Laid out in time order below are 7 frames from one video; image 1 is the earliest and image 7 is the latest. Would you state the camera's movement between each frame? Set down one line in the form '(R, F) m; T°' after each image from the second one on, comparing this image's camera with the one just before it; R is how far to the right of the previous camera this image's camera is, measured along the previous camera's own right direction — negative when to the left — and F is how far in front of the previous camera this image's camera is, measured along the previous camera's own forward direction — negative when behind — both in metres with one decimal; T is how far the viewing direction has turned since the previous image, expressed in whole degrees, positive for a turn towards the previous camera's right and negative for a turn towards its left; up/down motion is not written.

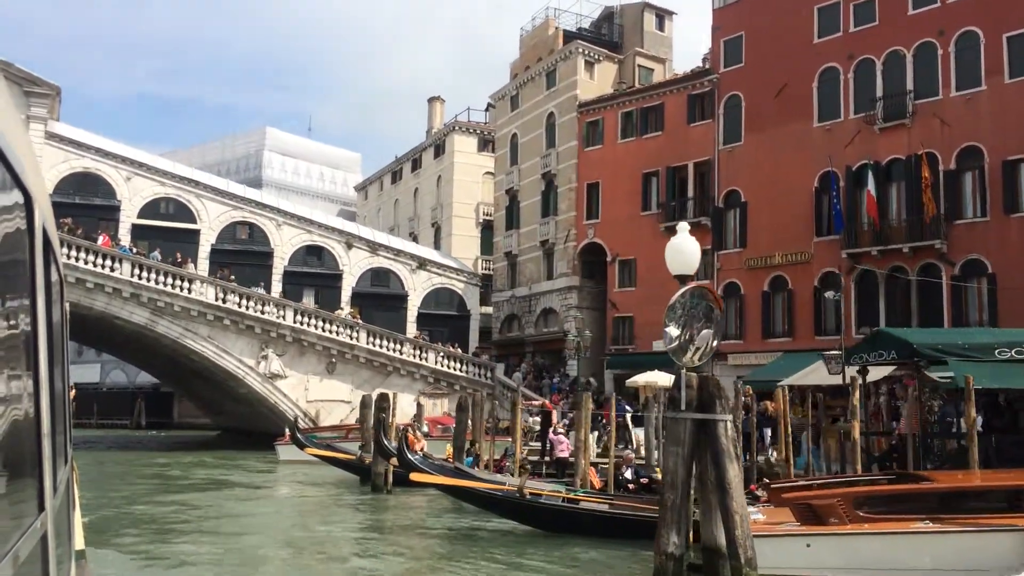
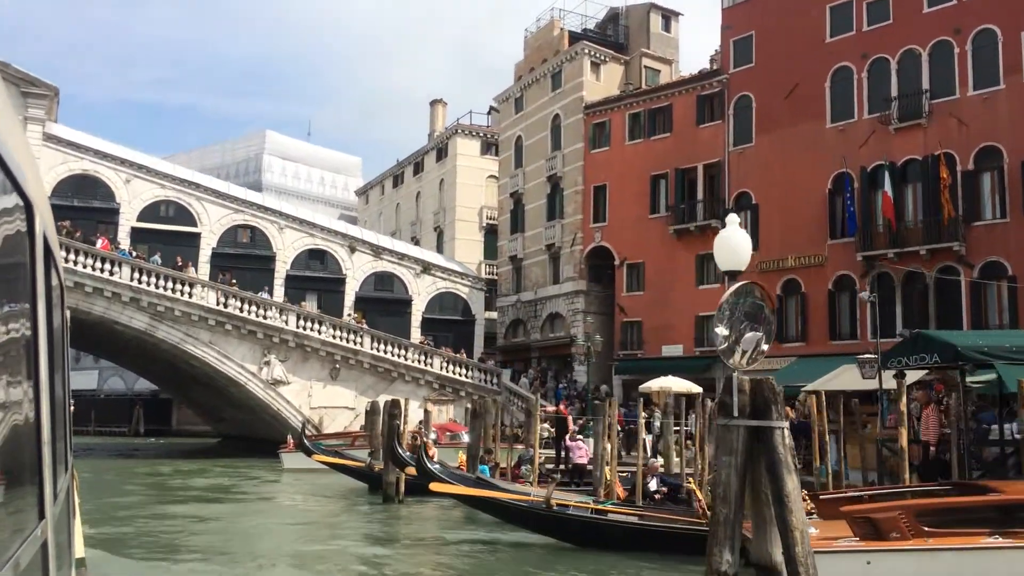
(-0.3, +0.5) m; 0°
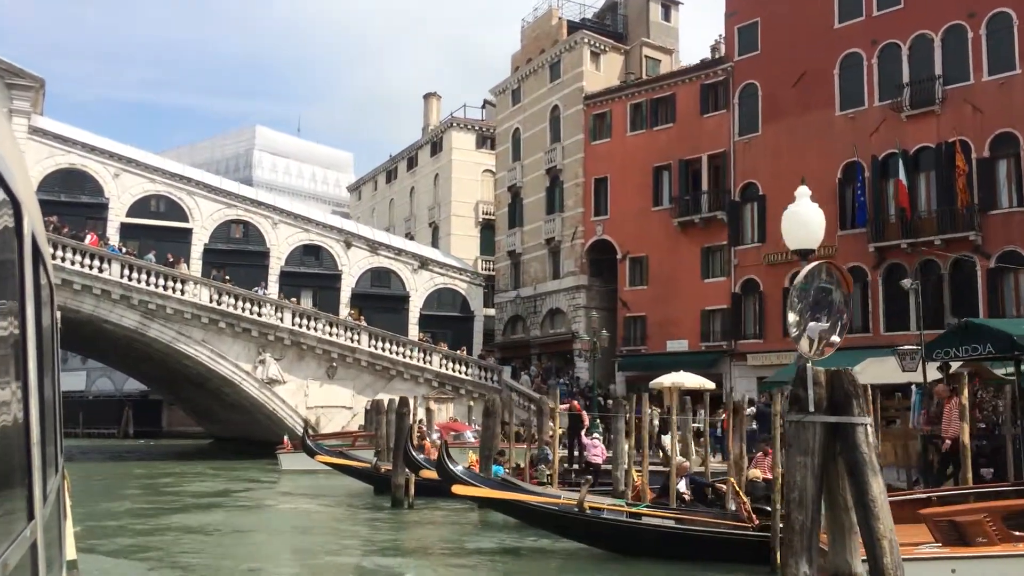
(-0.4, +0.7) m; +1°
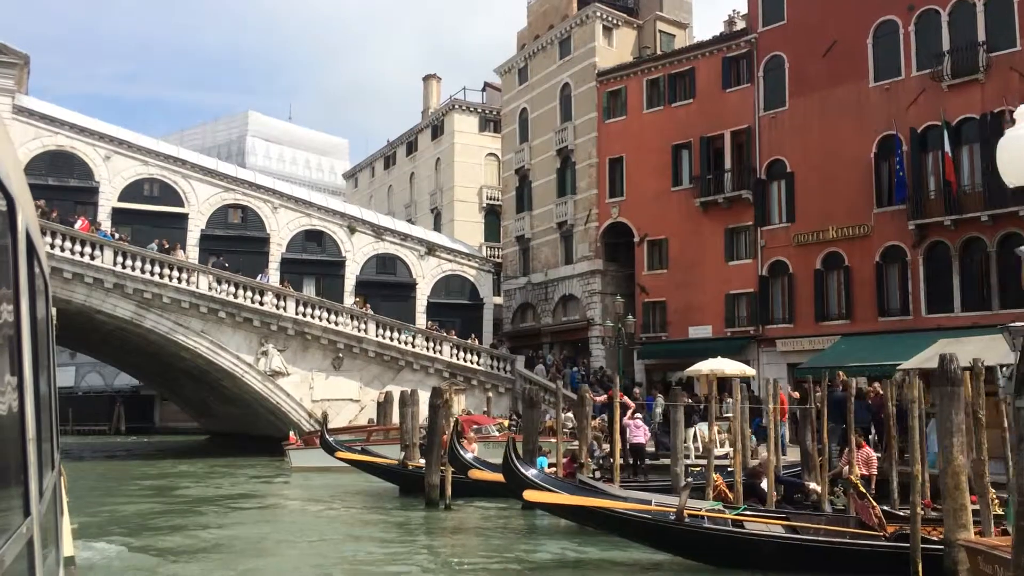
(-0.7, +1.4) m; +1°
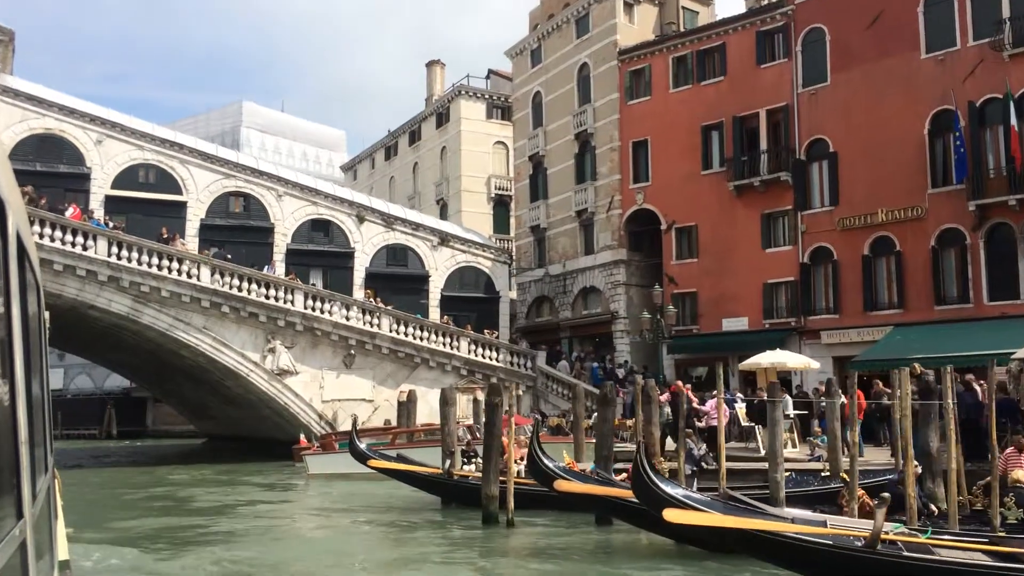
(-0.9, +1.8) m; +1°
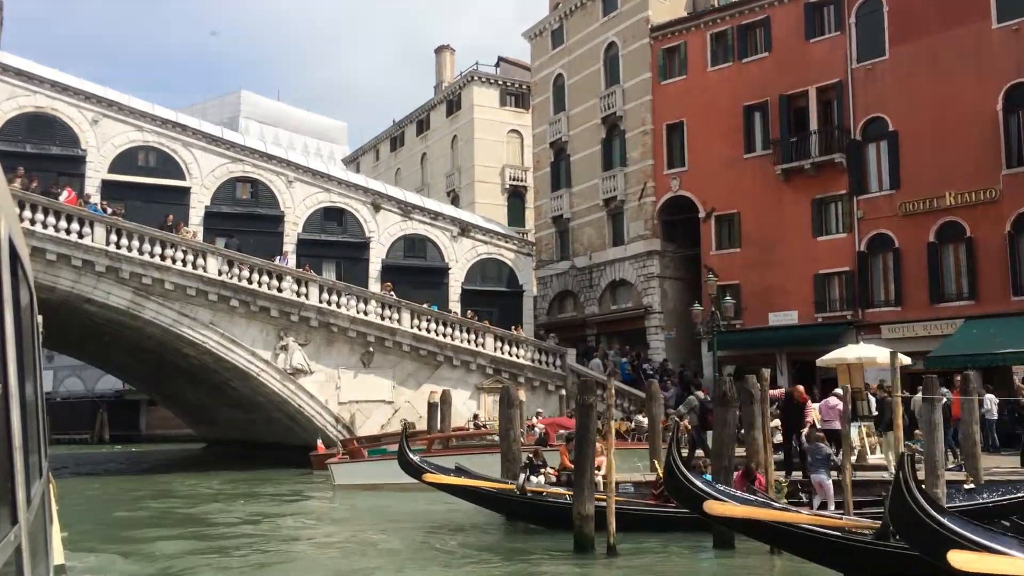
(-1.0, +2.0) m; +1°
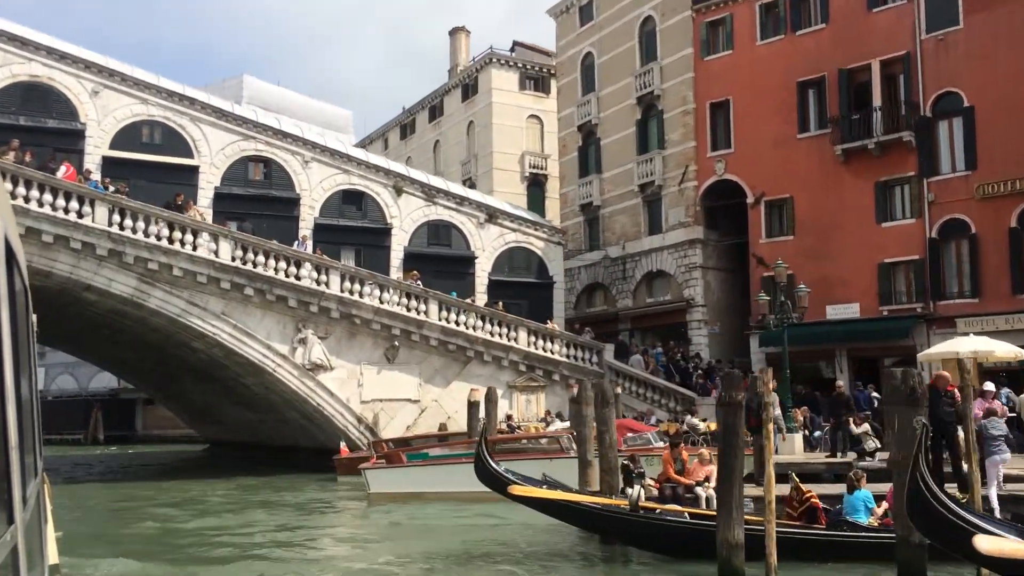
(-1.0, +2.0) m; 0°
